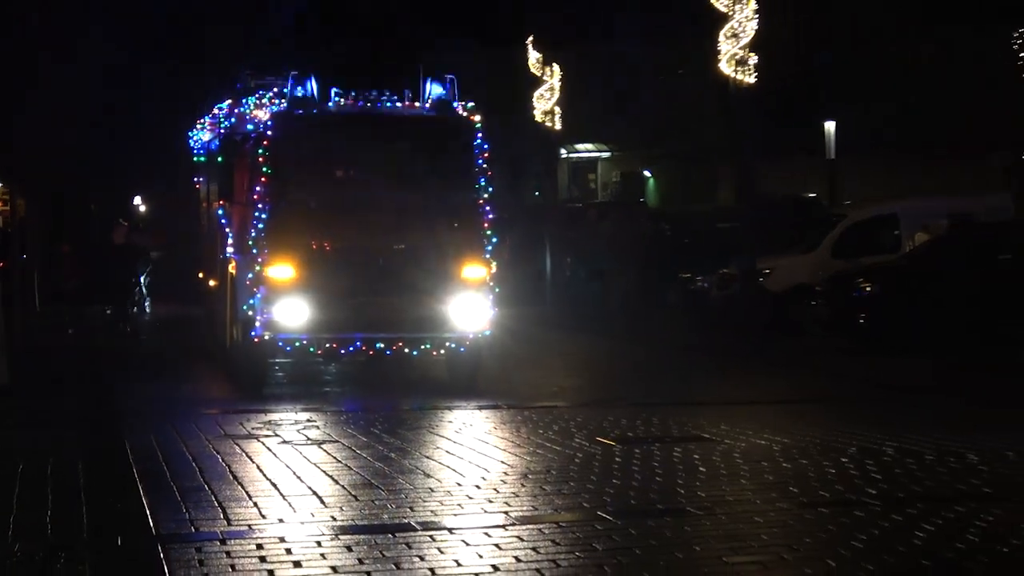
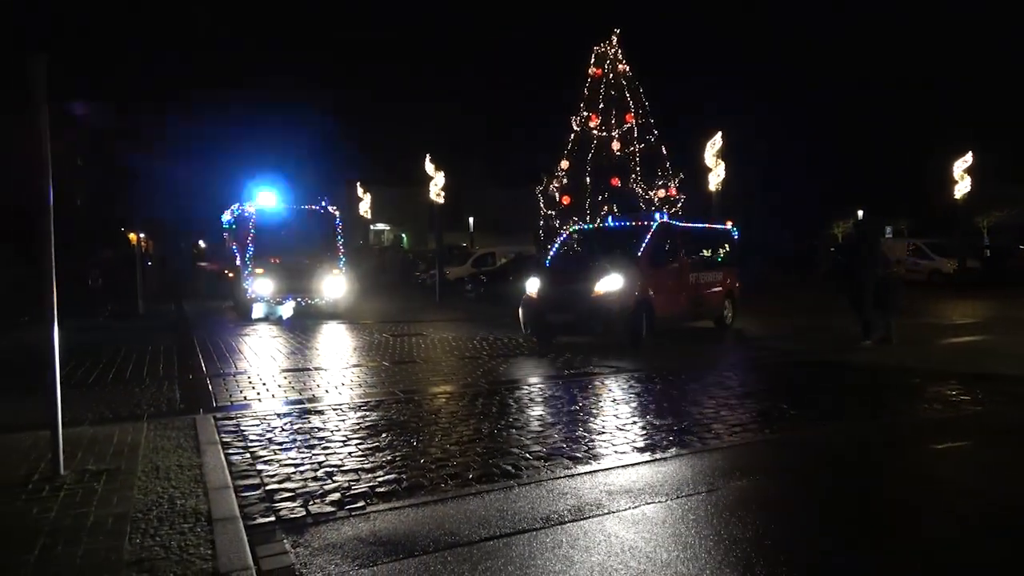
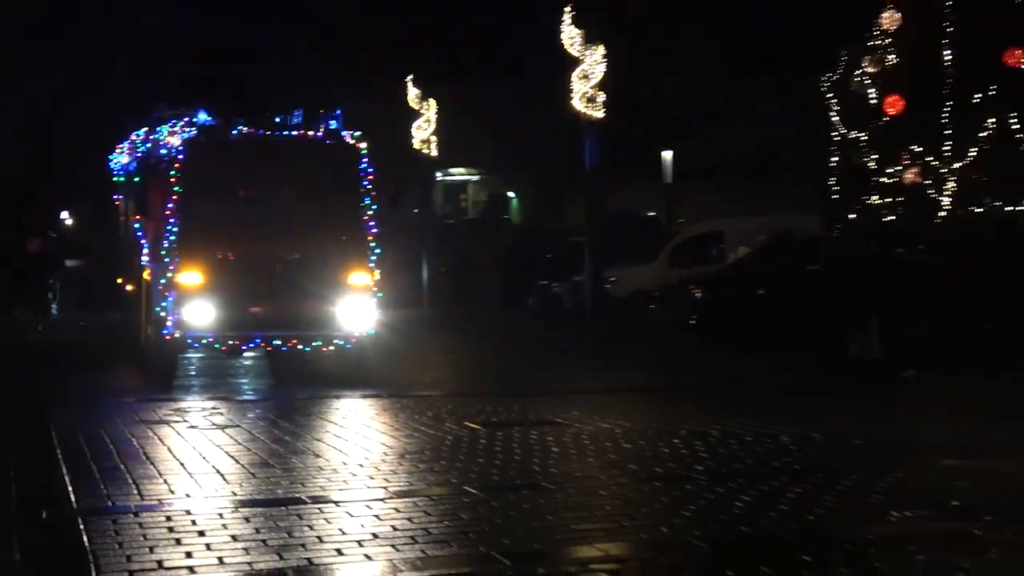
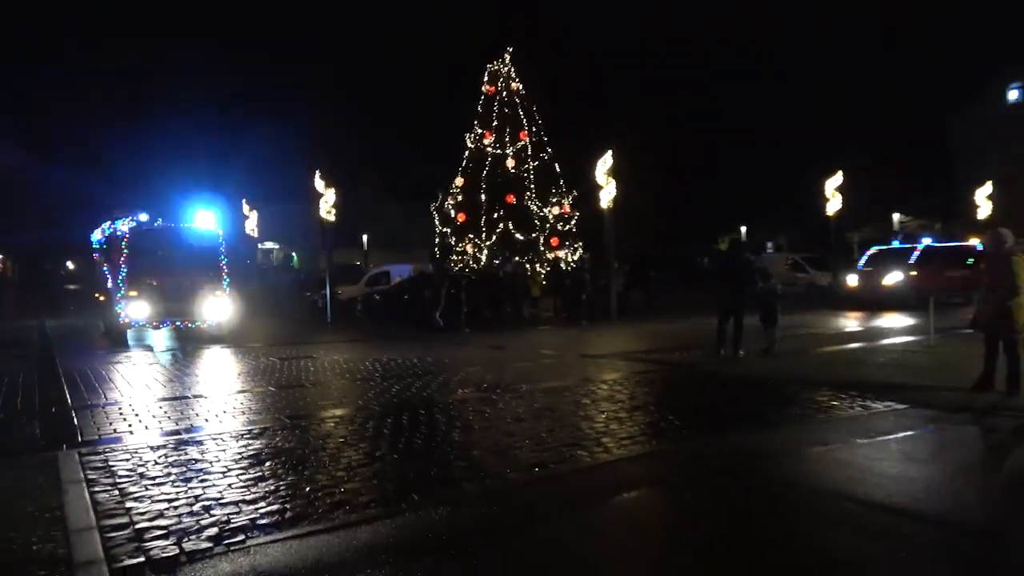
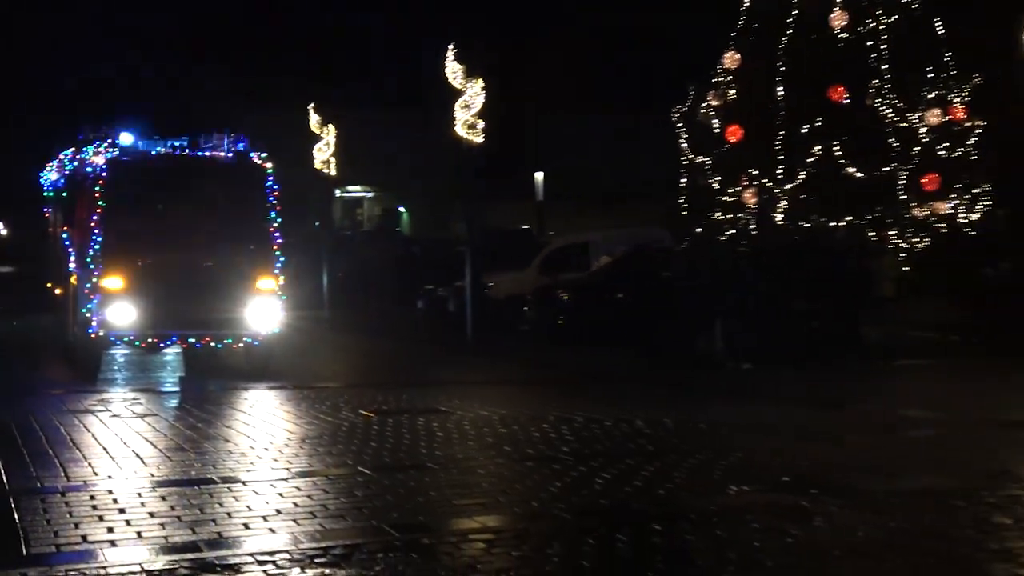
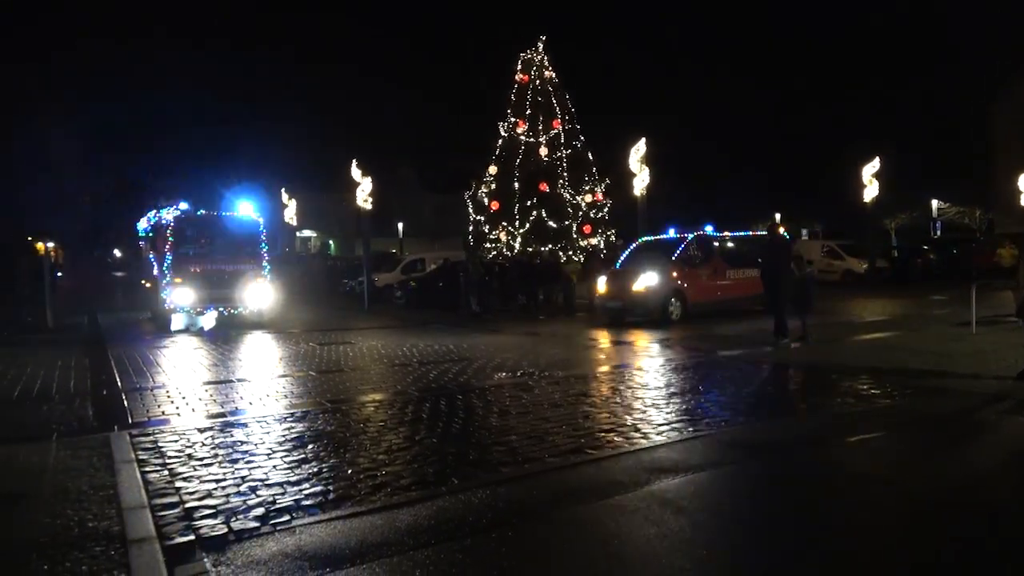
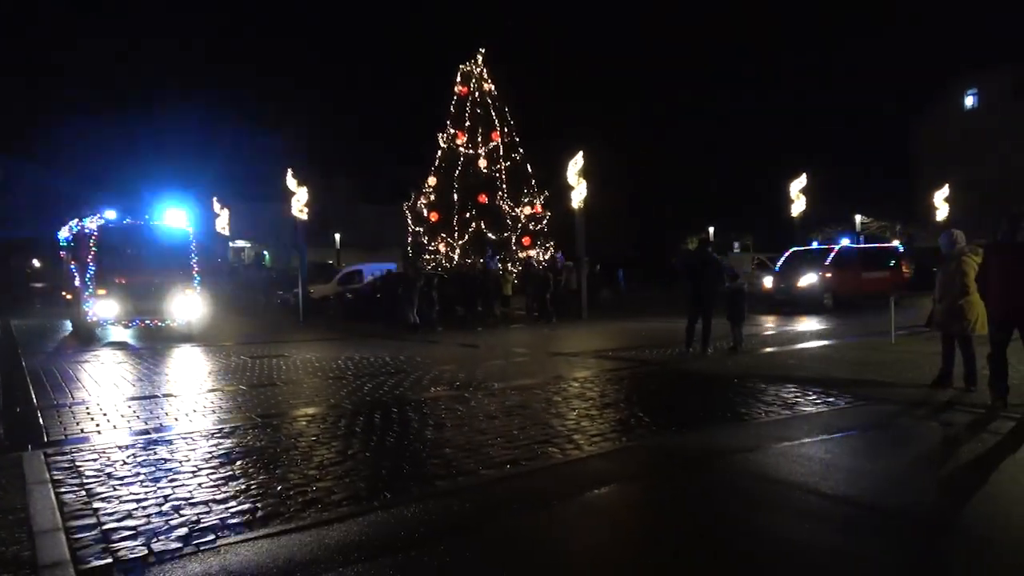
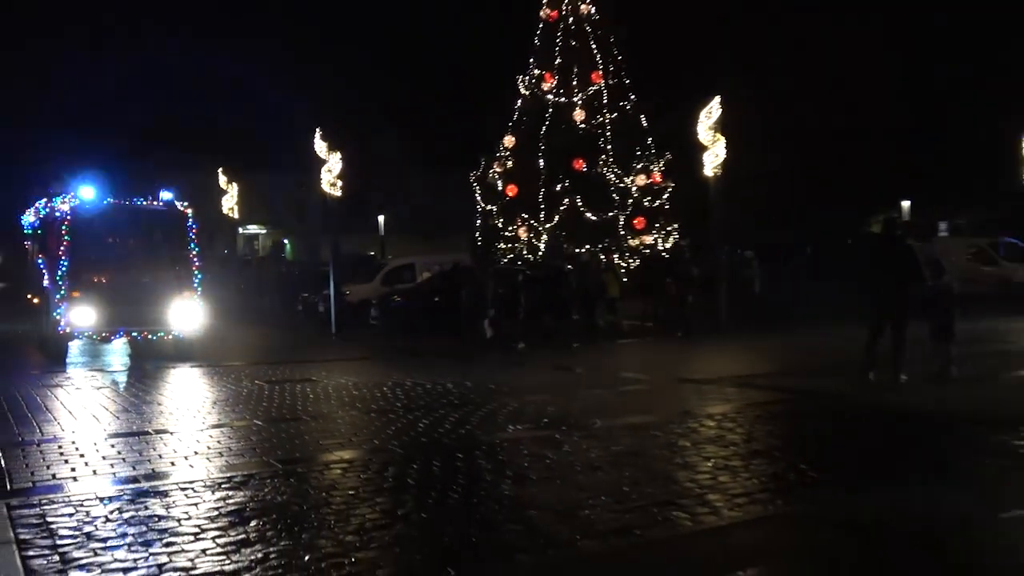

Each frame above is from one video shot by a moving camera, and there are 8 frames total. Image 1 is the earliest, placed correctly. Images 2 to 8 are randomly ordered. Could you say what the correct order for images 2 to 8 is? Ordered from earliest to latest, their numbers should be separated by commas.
3, 5, 8, 4, 7, 6, 2
